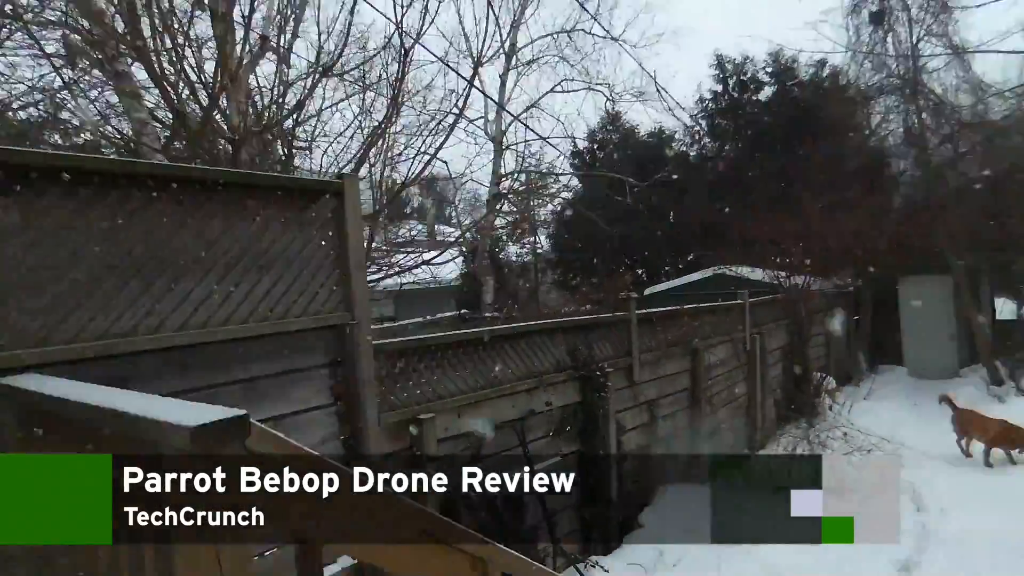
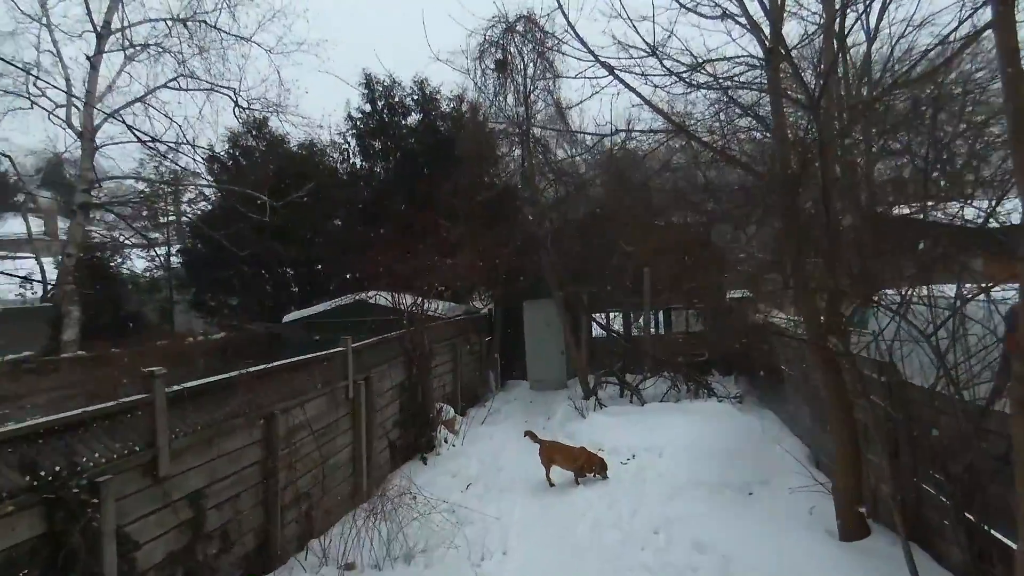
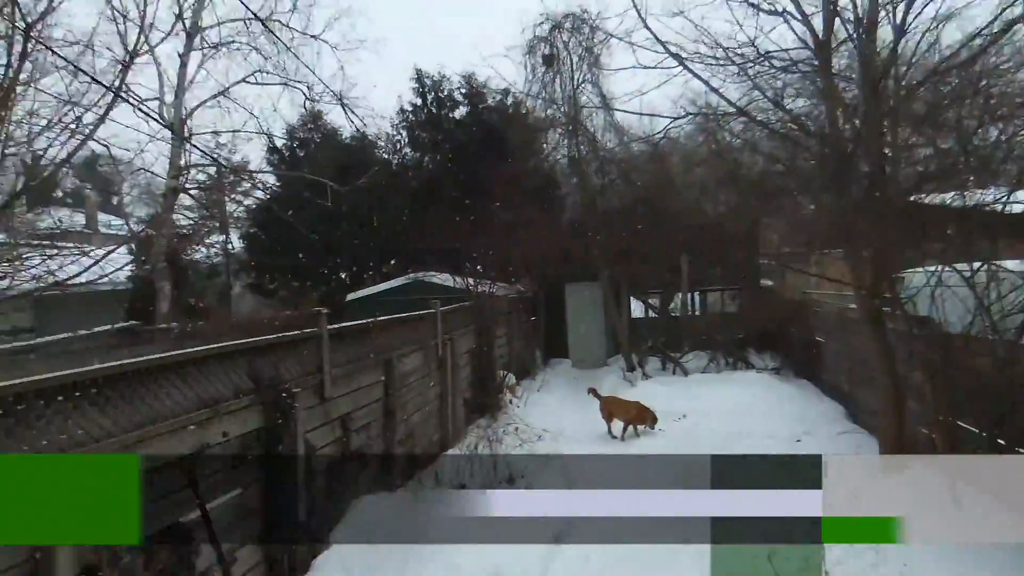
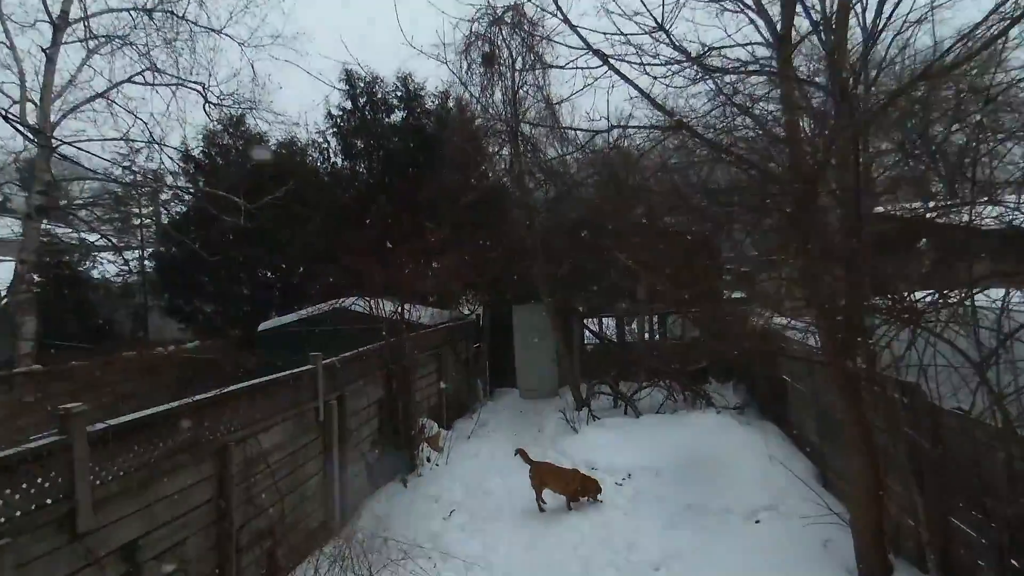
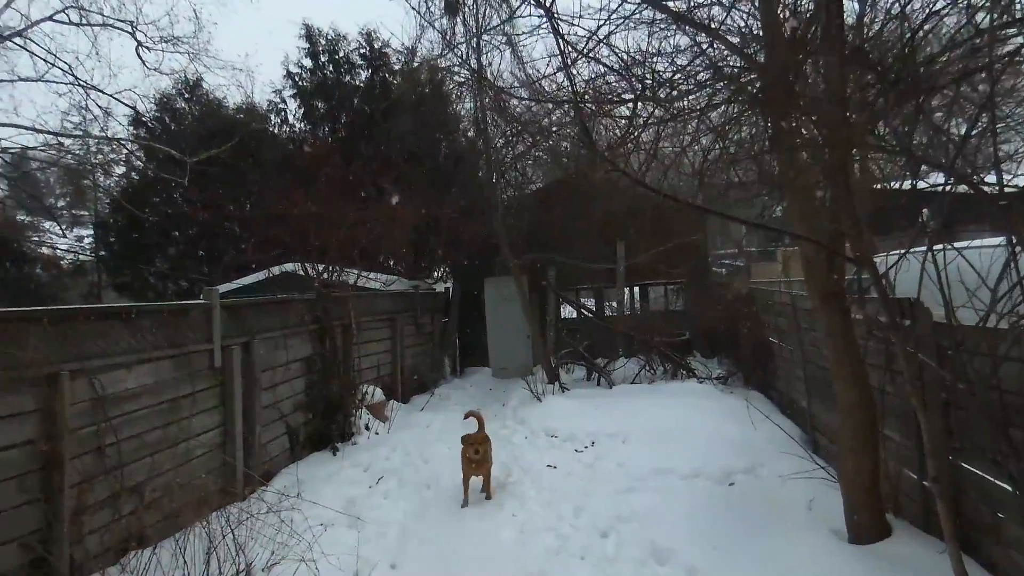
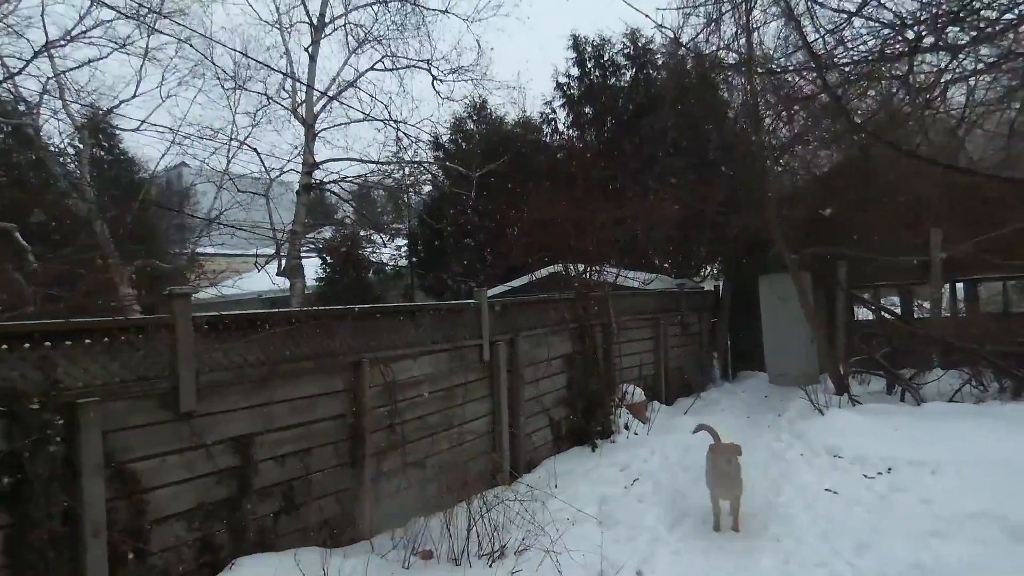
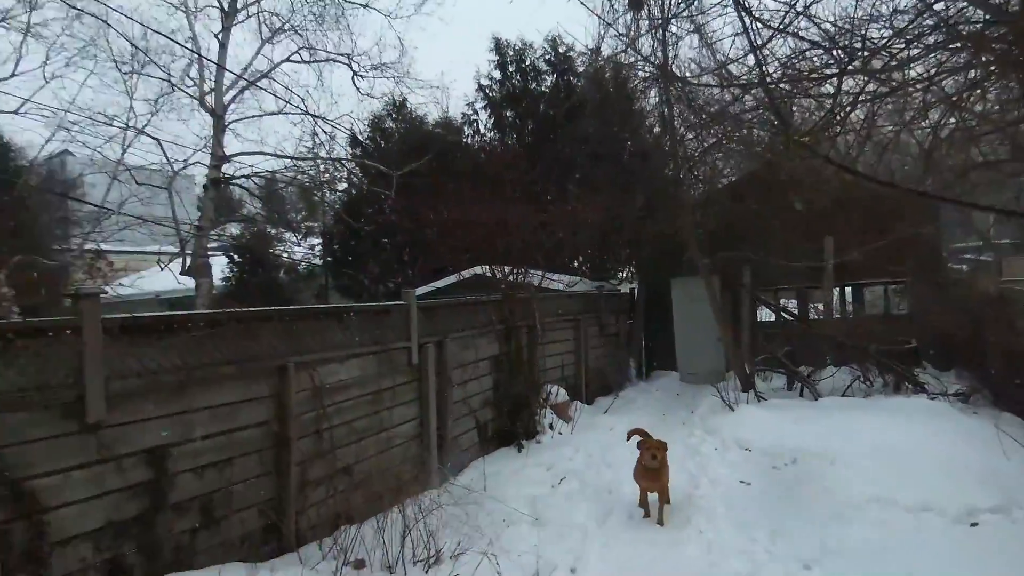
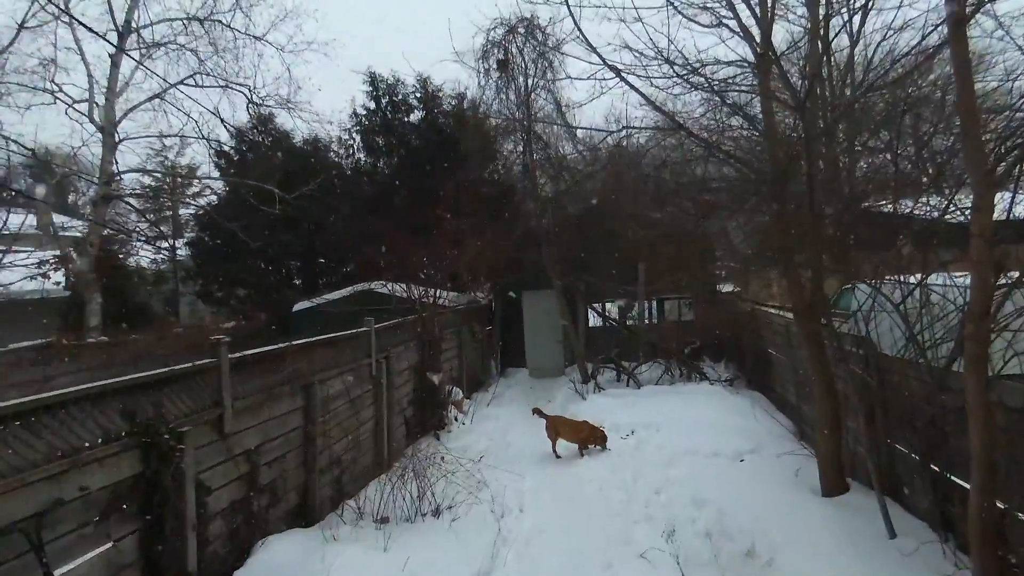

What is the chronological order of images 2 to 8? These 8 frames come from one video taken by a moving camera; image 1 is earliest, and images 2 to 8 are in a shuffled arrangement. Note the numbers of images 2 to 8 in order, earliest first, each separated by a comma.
3, 8, 2, 4, 5, 7, 6
